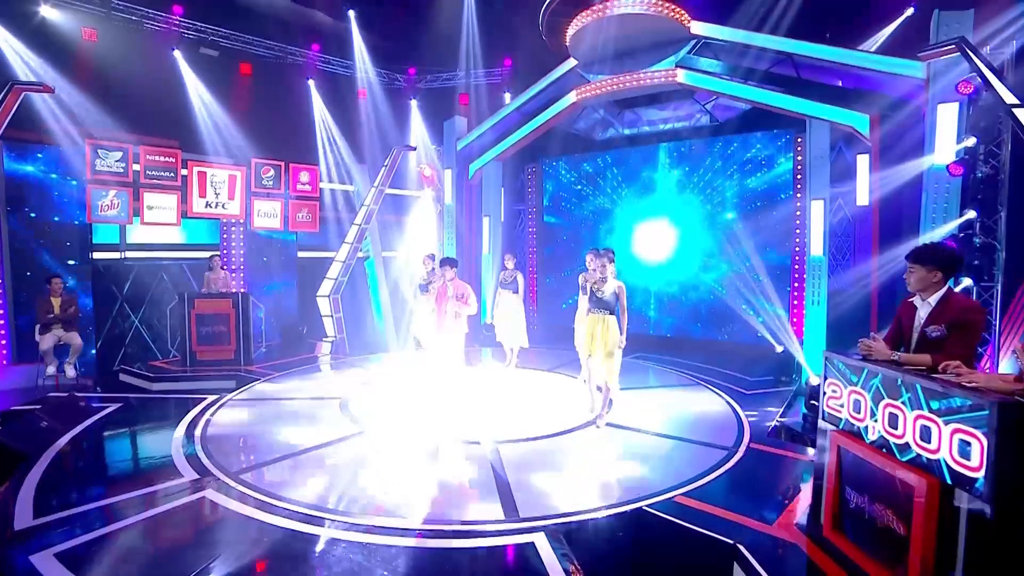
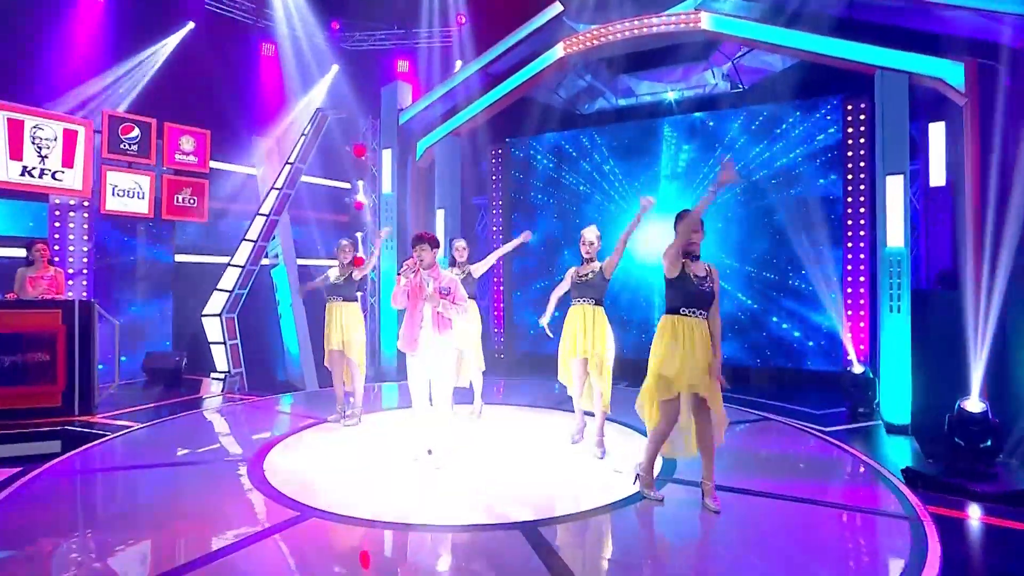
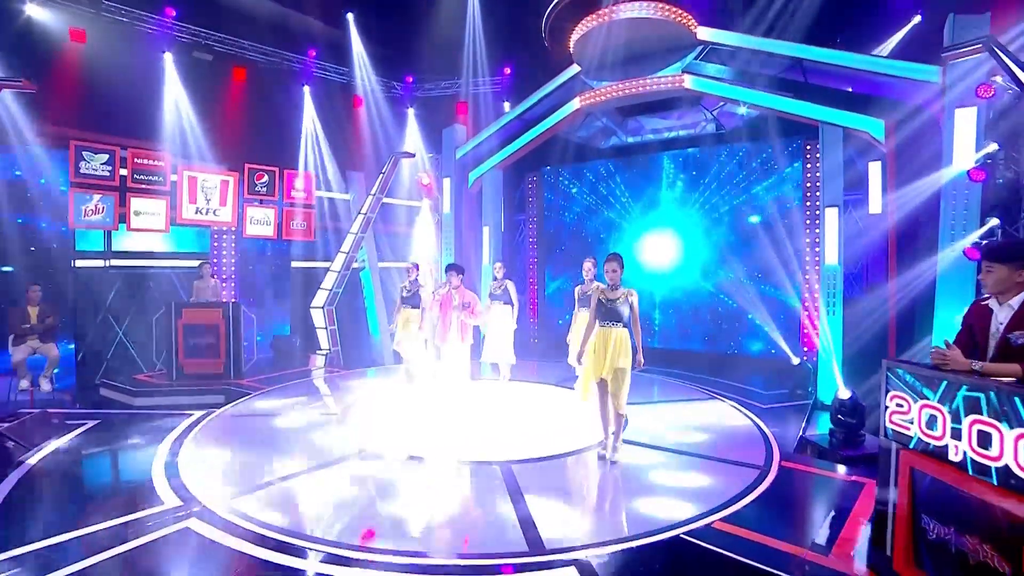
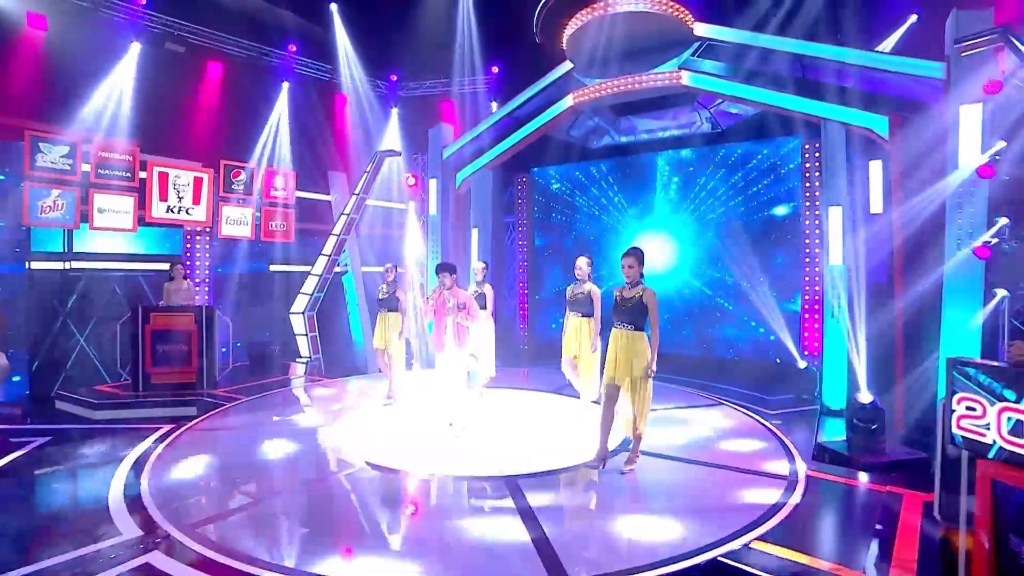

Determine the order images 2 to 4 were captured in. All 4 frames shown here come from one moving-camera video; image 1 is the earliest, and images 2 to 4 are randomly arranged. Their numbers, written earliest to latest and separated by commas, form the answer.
3, 4, 2
